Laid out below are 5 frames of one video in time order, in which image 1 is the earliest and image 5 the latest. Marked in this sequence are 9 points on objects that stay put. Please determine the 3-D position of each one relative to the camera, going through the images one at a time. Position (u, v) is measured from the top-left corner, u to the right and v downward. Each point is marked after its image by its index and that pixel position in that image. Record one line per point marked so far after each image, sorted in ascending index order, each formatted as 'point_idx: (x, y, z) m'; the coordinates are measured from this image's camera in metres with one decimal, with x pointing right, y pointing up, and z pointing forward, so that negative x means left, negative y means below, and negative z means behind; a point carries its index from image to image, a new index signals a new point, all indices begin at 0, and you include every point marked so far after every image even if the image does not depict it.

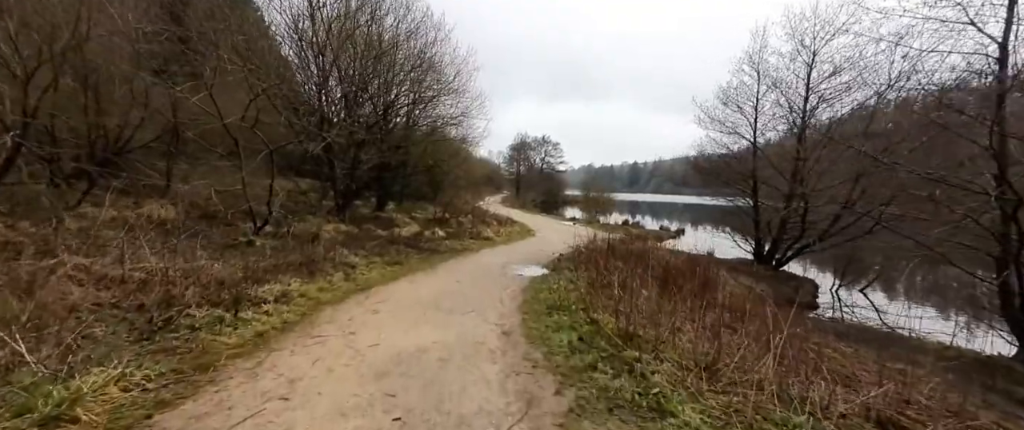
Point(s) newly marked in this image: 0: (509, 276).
0: (-0.1, -1.5, +9.9) m
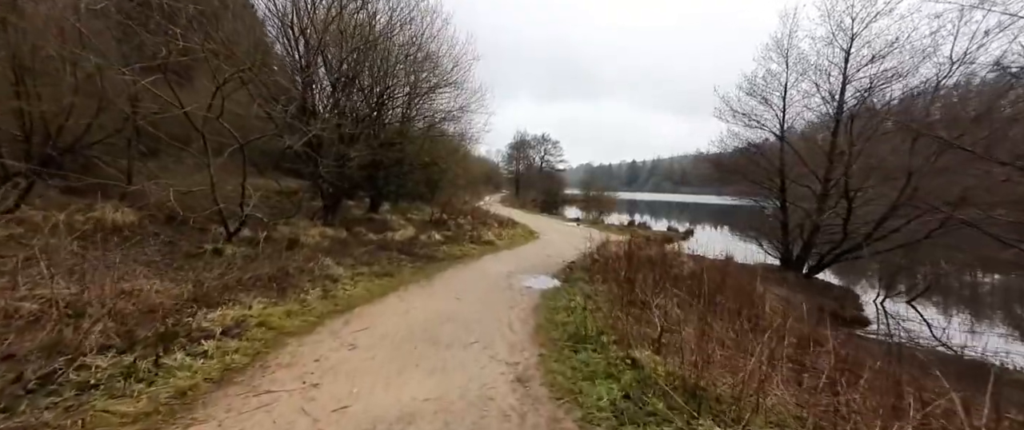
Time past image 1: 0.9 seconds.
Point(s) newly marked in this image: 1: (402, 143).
0: (+0.1, -1.6, +8.6) m
1: (-3.8, +2.5, +14.9) m
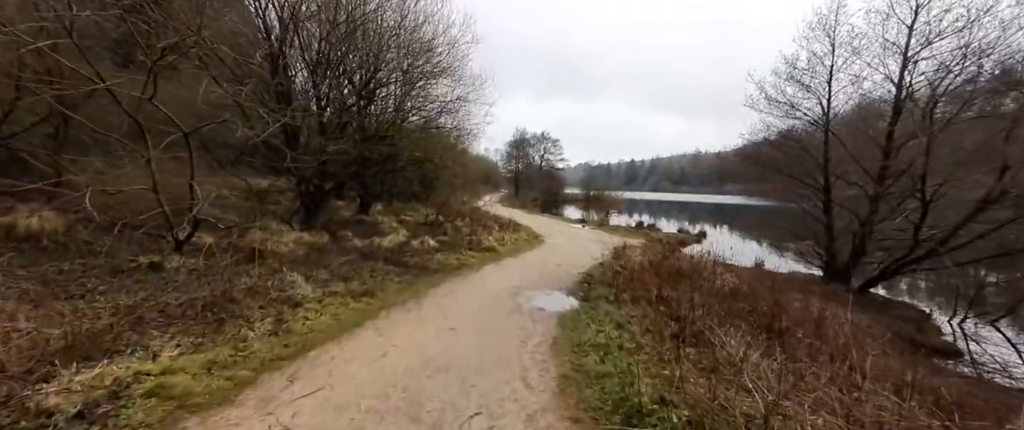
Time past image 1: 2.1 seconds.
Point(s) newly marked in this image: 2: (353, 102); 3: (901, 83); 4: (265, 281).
0: (+0.2, -1.7, +6.9) m
1: (-3.7, +2.4, +13.2) m
2: (-5.0, +3.5, +12.3) m
3: (+9.5, +3.2, +9.8) m
4: (-4.2, -1.1, +6.9) m
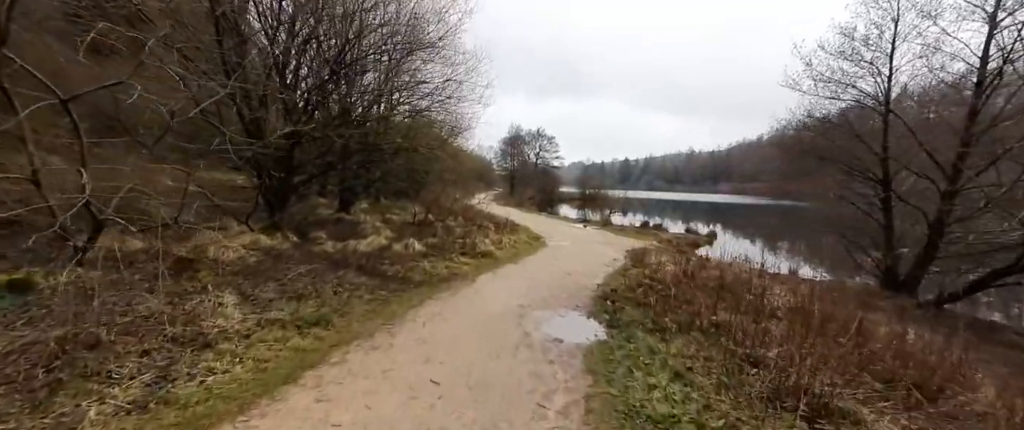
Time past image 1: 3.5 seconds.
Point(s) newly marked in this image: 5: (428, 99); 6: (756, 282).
0: (+0.3, -1.7, +5.1) m
1: (-3.7, +2.5, +11.2) m
2: (-5.0, +3.5, +10.4) m
3: (+9.5, +3.2, +8.0) m
4: (-4.2, -1.1, +4.9) m
5: (-2.7, +3.7, +12.2) m
6: (+4.9, -1.3, +8.1) m
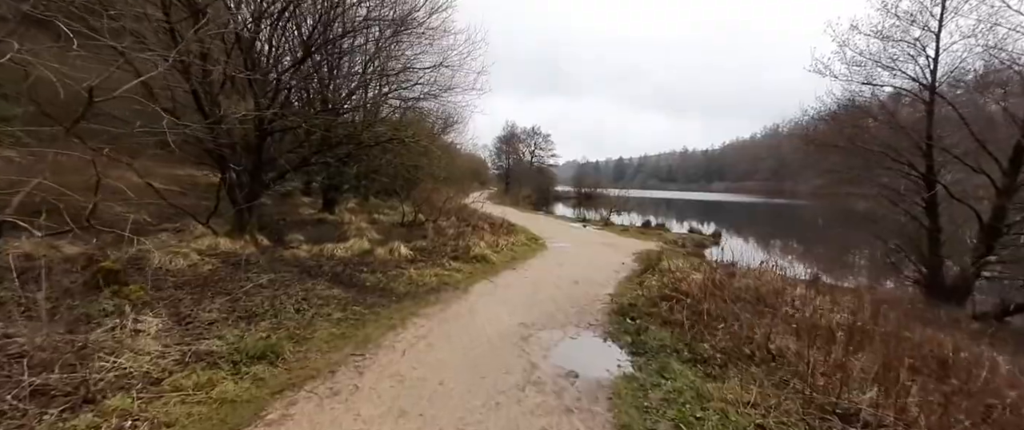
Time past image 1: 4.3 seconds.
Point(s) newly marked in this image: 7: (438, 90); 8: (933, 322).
0: (+0.4, -1.7, +3.9) m
1: (-3.7, +2.5, +10.0) m
2: (-5.0, +3.5, +9.1) m
3: (+9.5, +3.2, +7.0) m
4: (-4.1, -1.1, +3.7) m
5: (-2.8, +3.7, +11.0) m
6: (+4.9, -1.3, +7.0) m
7: (-2.2, +3.8, +11.5) m
8: (+7.1, -1.8, +6.7) m
